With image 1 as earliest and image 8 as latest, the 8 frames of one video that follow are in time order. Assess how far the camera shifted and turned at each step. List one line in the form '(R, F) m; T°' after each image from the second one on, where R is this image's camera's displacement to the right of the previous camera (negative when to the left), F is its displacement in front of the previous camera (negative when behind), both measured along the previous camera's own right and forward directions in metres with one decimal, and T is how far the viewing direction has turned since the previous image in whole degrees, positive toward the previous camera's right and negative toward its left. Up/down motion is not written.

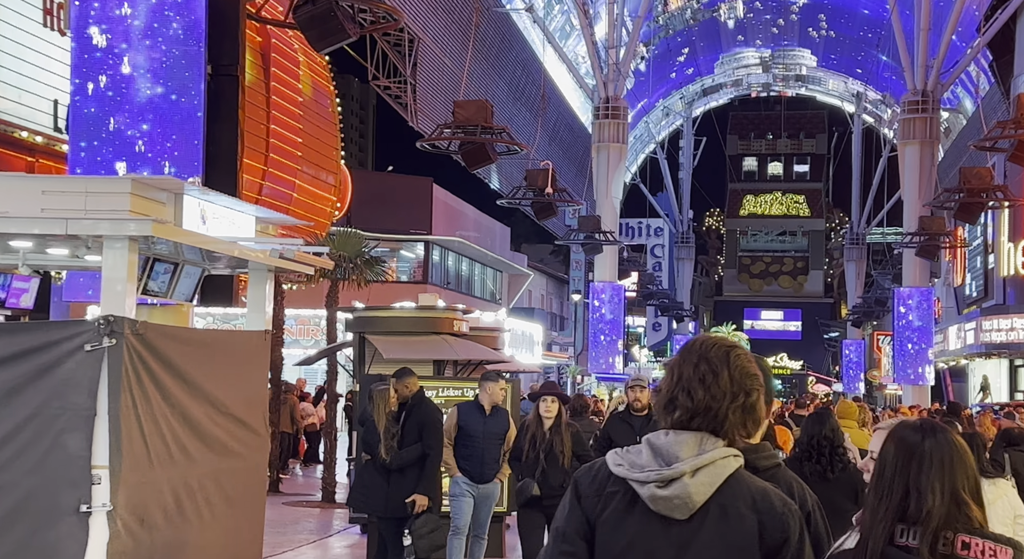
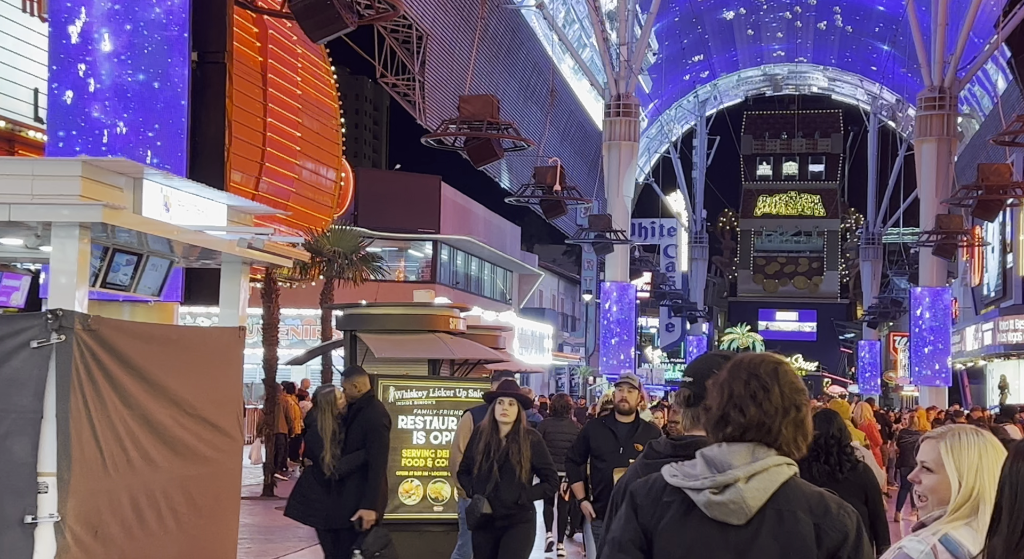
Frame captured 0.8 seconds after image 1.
(+0.2, +0.7) m; -1°
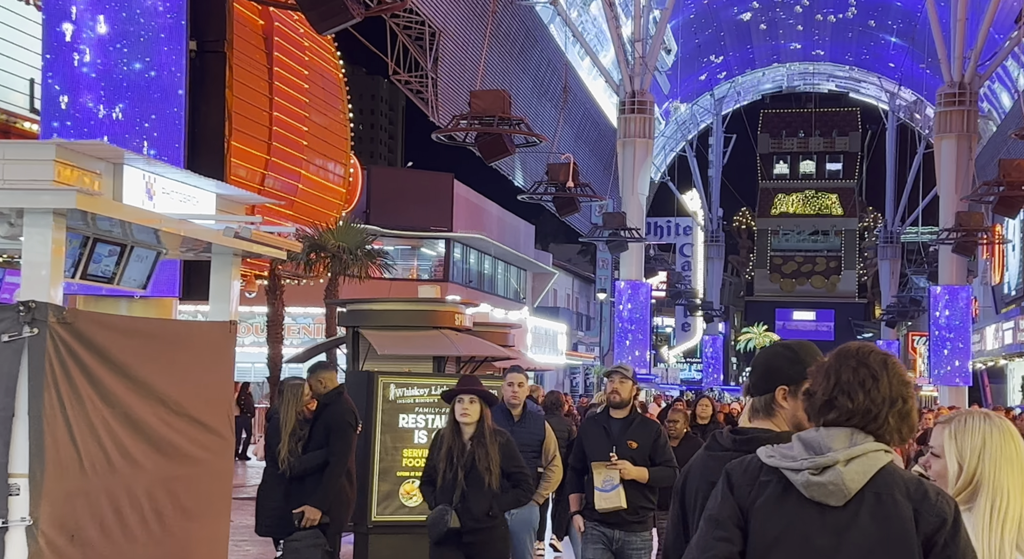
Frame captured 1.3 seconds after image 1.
(+0.1, +0.5) m; -1°
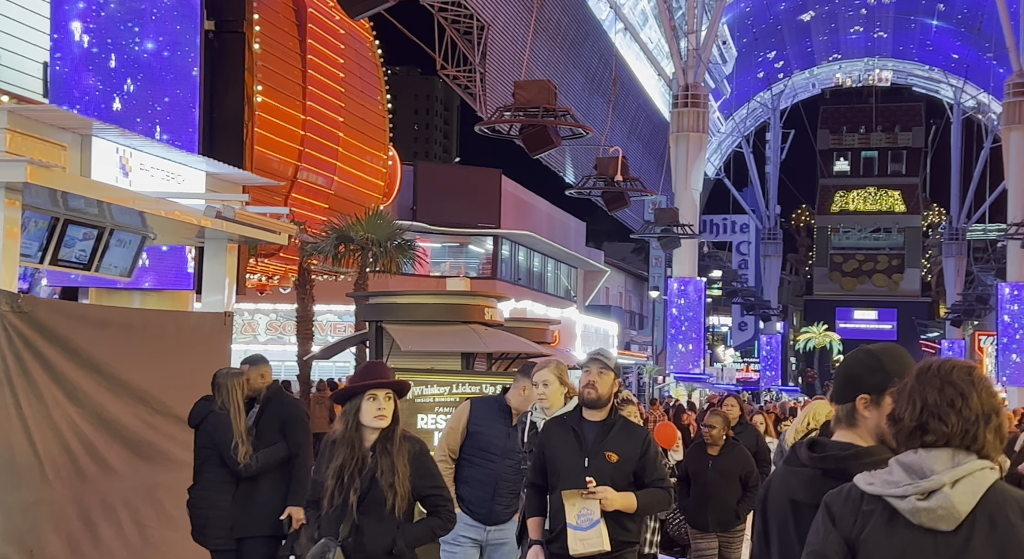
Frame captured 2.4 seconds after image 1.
(+0.3, +0.9) m; -3°
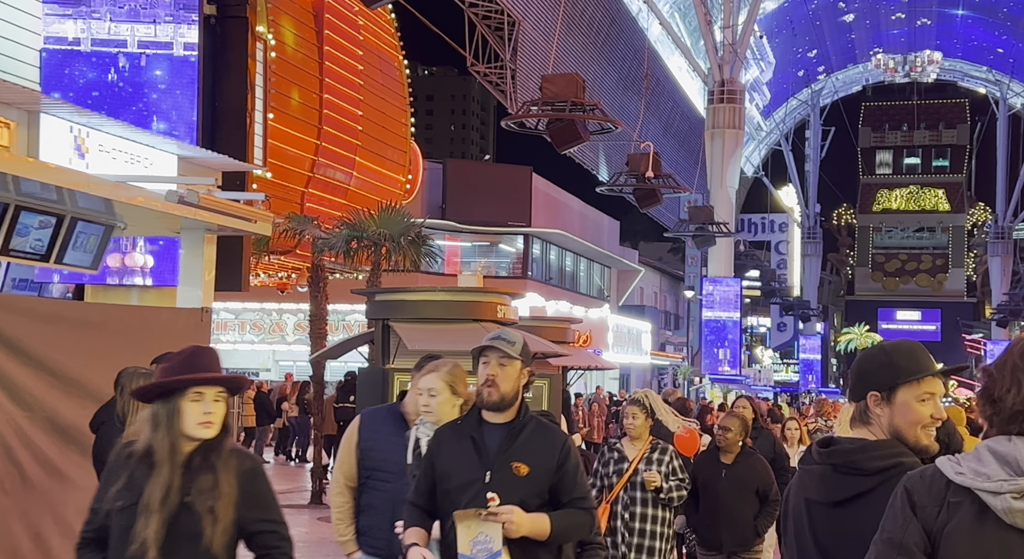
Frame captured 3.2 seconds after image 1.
(+0.3, +0.7) m; -2°
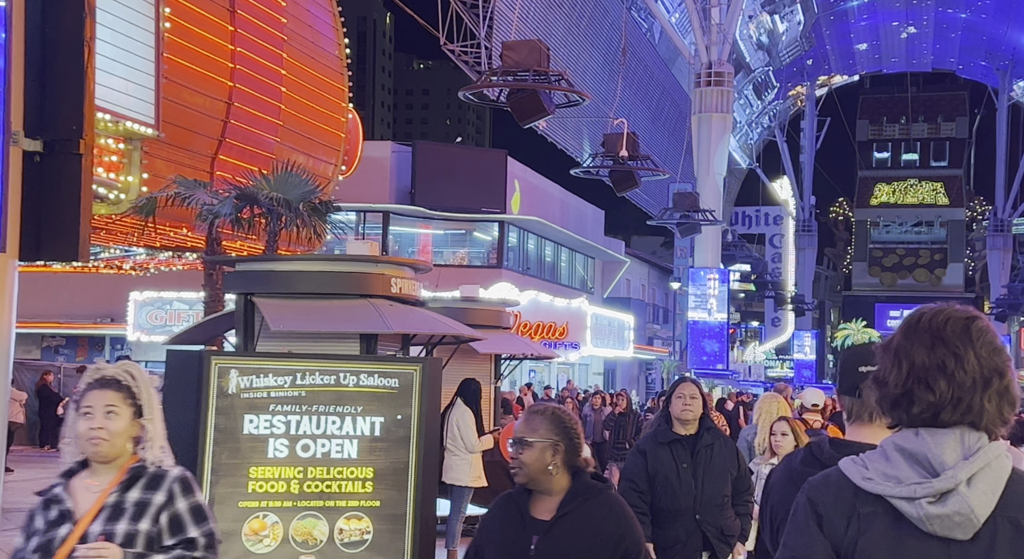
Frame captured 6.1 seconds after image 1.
(+1.0, +2.4) m; 0°
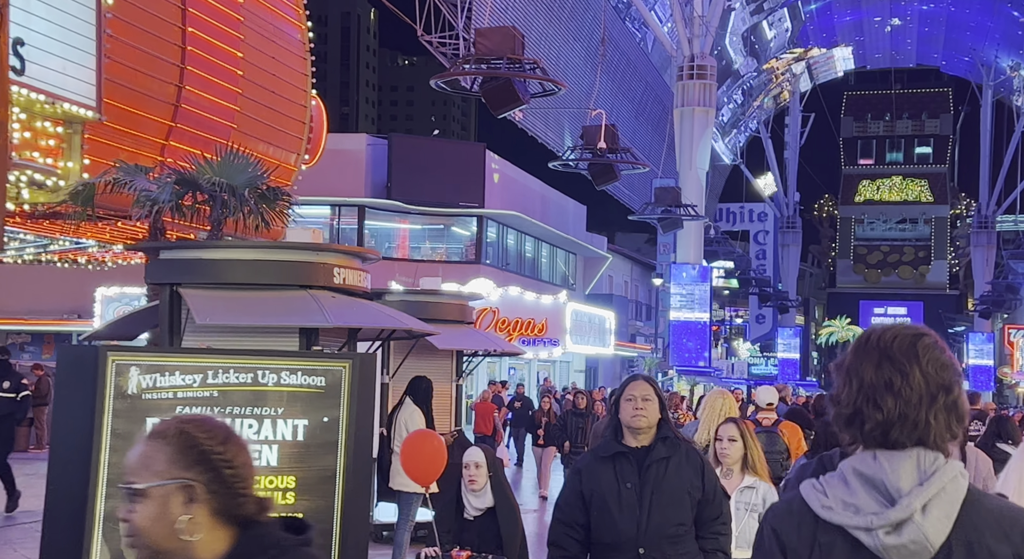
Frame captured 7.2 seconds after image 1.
(+0.3, +0.9) m; +1°
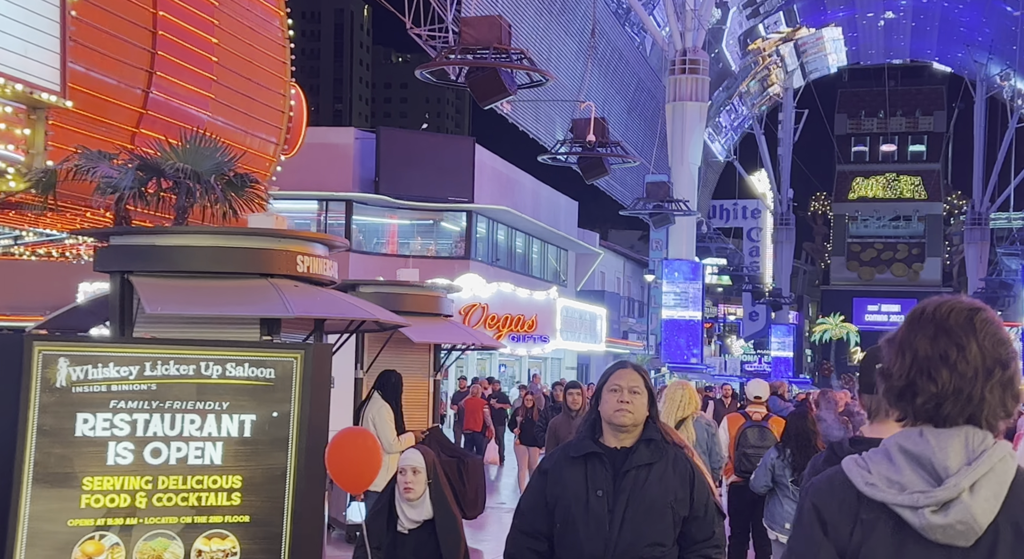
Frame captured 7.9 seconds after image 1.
(+0.2, +0.5) m; 0°
